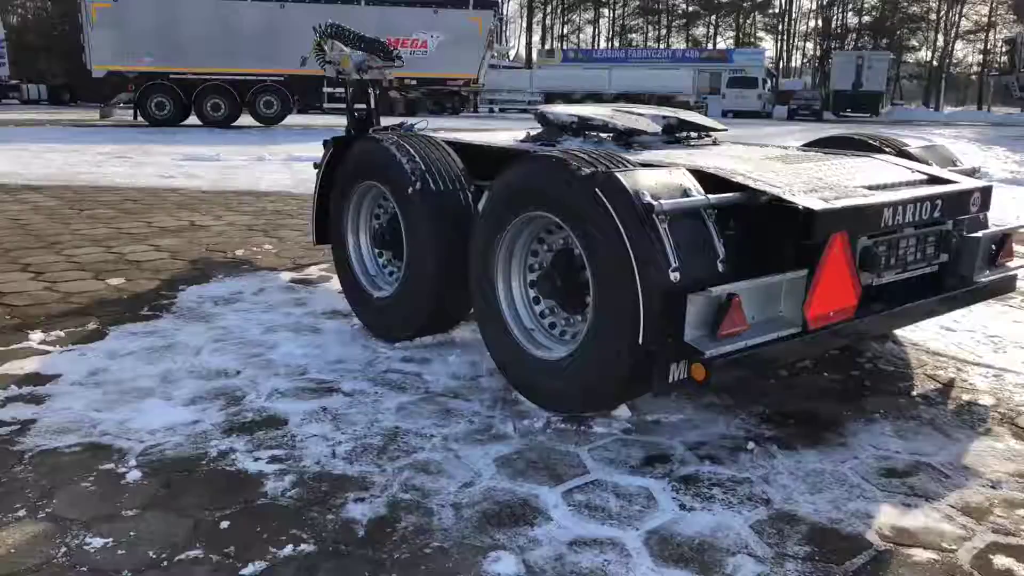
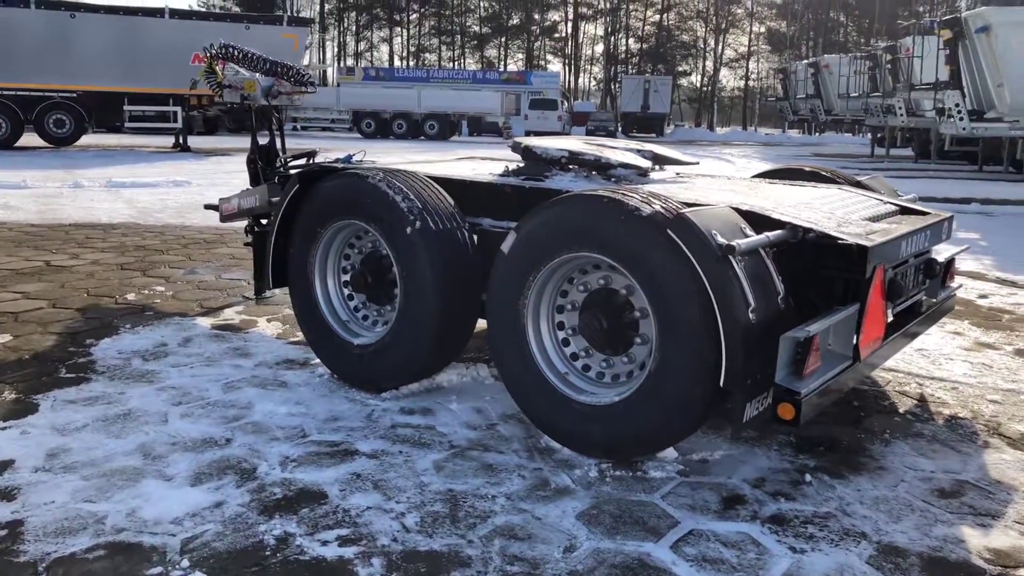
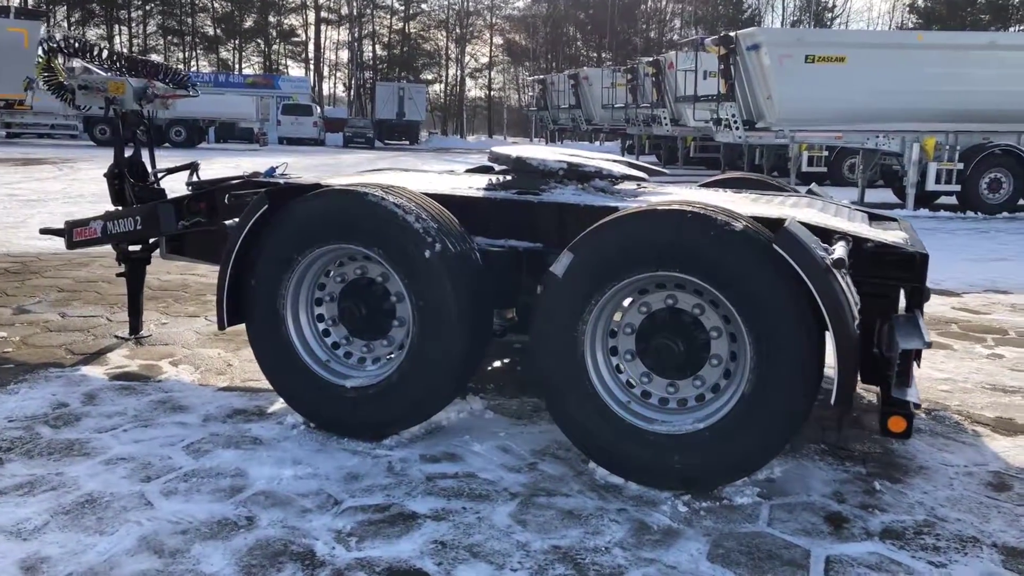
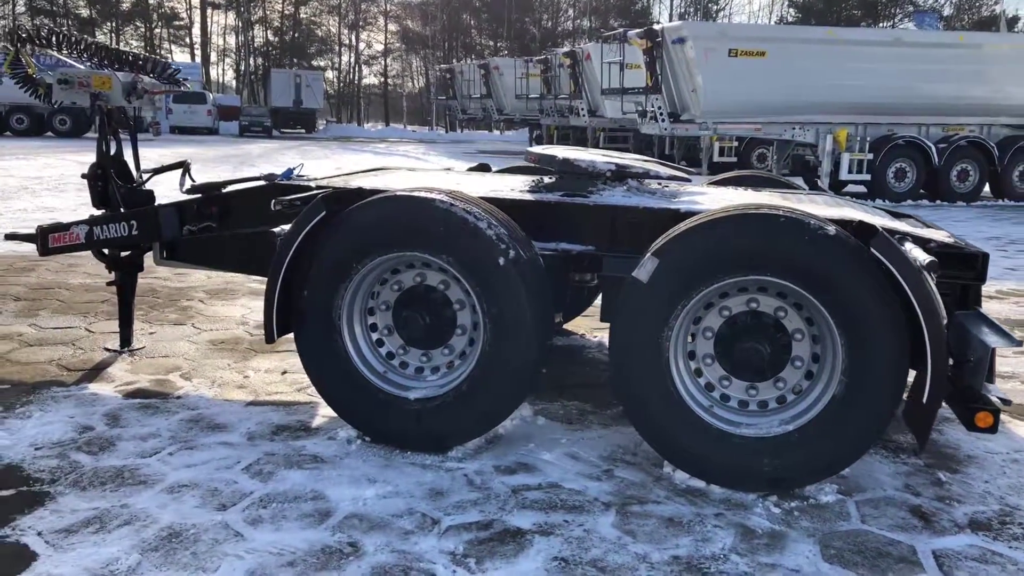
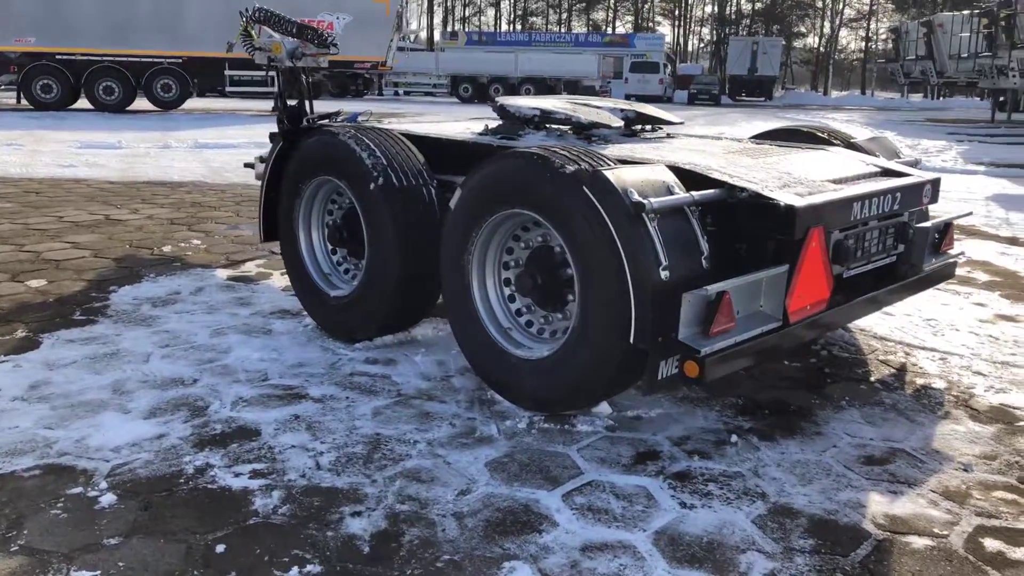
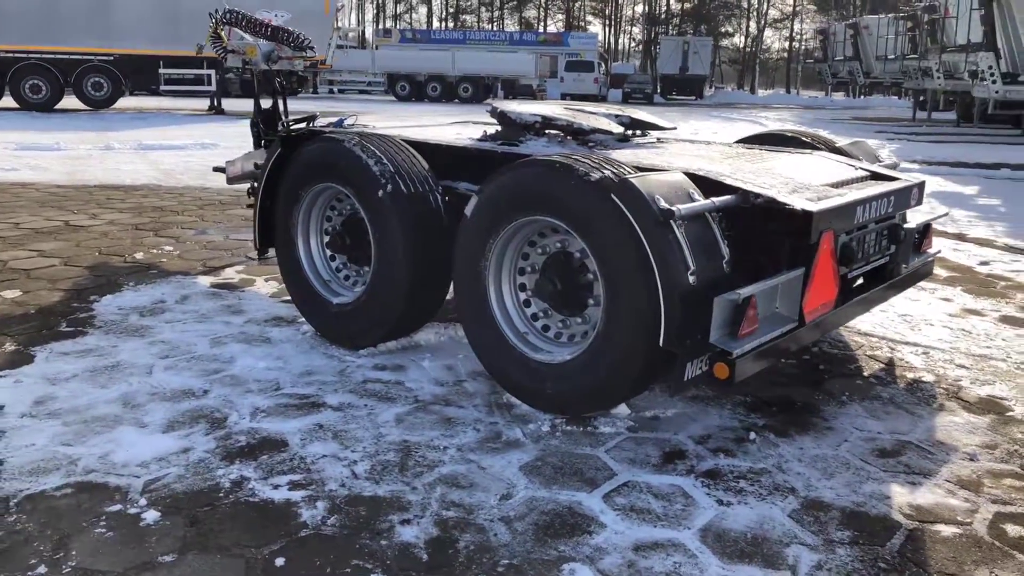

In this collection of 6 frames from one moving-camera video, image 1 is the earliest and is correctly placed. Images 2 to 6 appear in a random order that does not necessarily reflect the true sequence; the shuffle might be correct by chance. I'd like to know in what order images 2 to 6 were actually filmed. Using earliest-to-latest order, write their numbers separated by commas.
5, 6, 2, 3, 4
